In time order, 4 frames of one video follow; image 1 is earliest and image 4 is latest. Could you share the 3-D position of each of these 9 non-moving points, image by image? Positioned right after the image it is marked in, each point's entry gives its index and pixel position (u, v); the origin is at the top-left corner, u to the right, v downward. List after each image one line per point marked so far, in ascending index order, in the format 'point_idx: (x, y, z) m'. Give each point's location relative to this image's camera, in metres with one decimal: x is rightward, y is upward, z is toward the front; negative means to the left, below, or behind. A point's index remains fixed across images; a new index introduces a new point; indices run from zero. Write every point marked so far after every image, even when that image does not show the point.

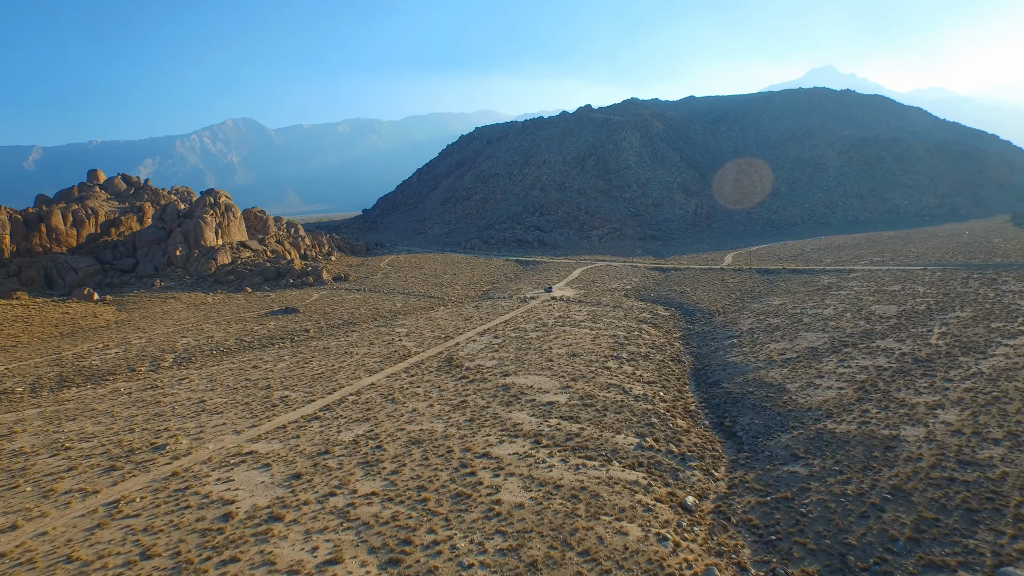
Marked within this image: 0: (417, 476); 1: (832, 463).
0: (-1.4, -2.9, +10.8) m
1: (+5.0, -2.8, +11.2) m
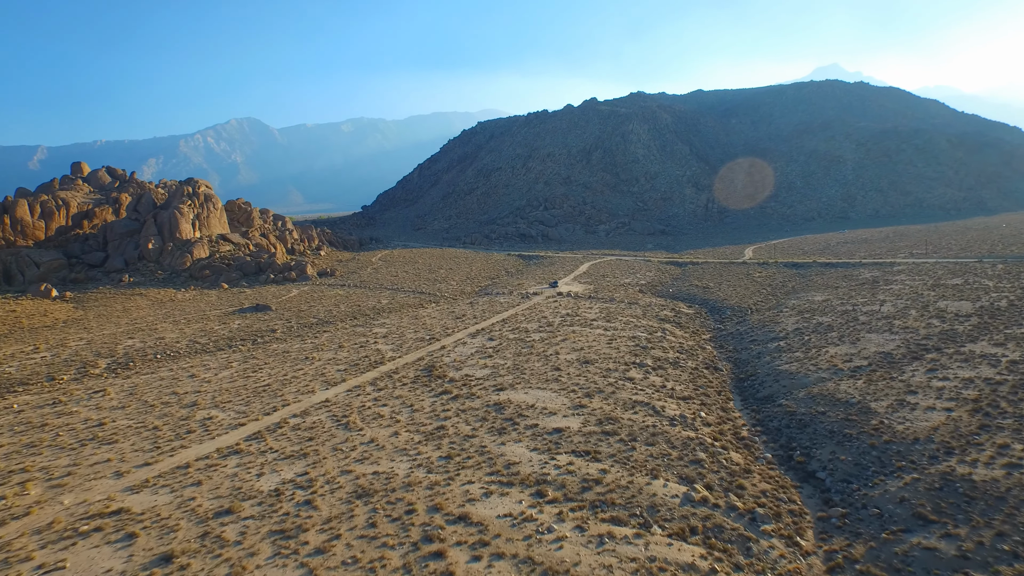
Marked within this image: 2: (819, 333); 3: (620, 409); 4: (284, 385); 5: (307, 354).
0: (-1.5, -2.7, +7.0) m
1: (+4.9, -2.5, +7.3) m
2: (+8.1, -1.2, +18.8) m
3: (+1.9, -2.1, +12.4) m
4: (-4.7, -2.0, +14.7) m
5: (-5.2, -1.7, +18.3) m
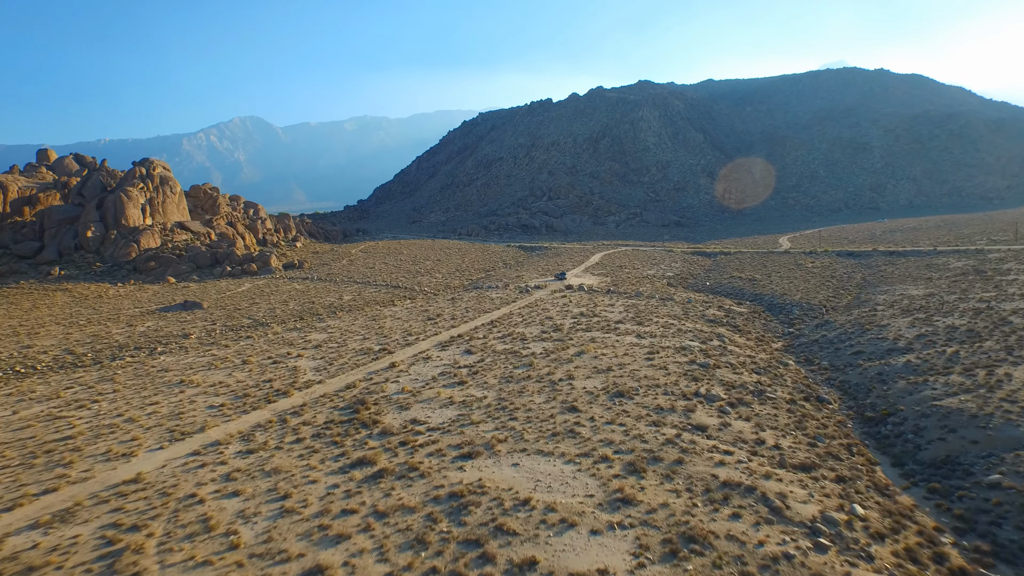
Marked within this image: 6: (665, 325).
0: (-1.8, -2.4, +0.7) m
1: (+4.7, -2.3, +1.1) m
2: (+7.9, -0.9, +12.5) m
3: (+1.6, -1.9, +6.1) m
4: (-4.9, -1.7, +8.5) m
5: (-5.4, -1.4, +12.0) m
6: (+3.3, -0.8, +15.4) m
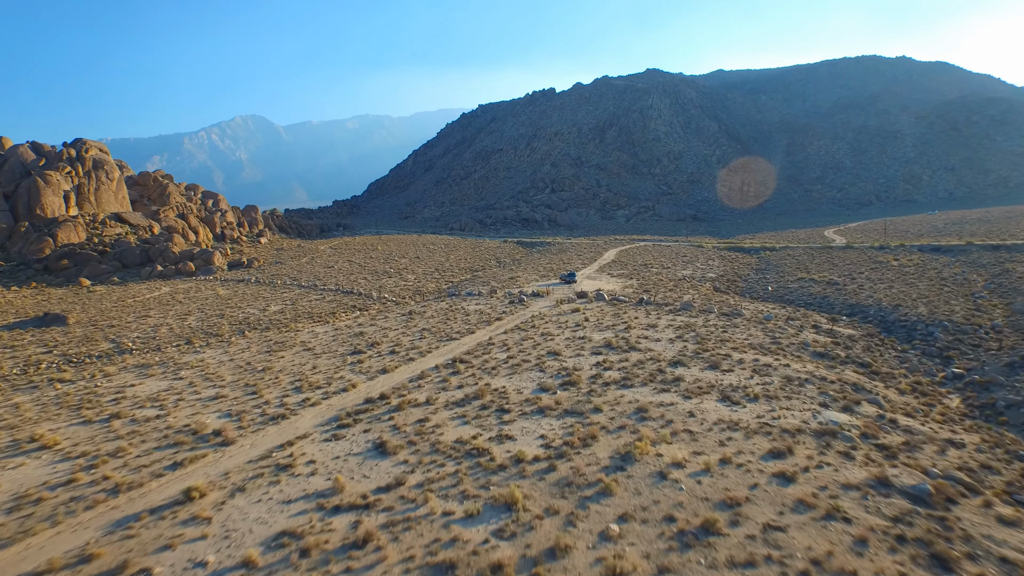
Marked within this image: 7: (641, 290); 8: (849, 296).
0: (-2.2, -2.6, -6.0) m
1: (+4.3, -2.5, -5.7) m
2: (+7.6, -1.1, +5.8) m
3: (+1.3, -2.1, -0.6) m
4: (-5.2, -1.9, +1.8) m
5: (-5.8, -1.6, +5.4) m
6: (+3.0, -1.0, +8.7) m
7: (+3.0, 0.0, +16.7) m
8: (+7.6, -0.1, +16.0) m
